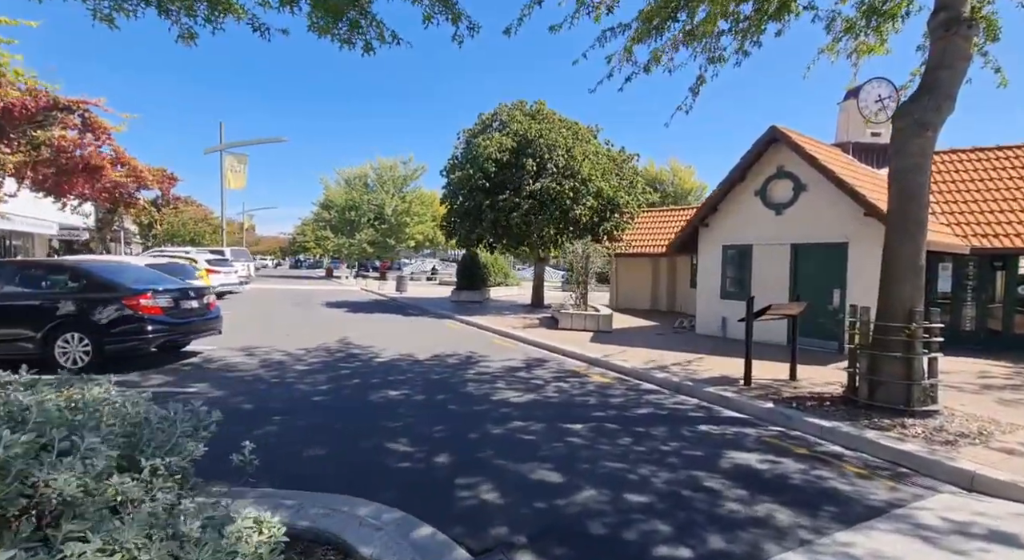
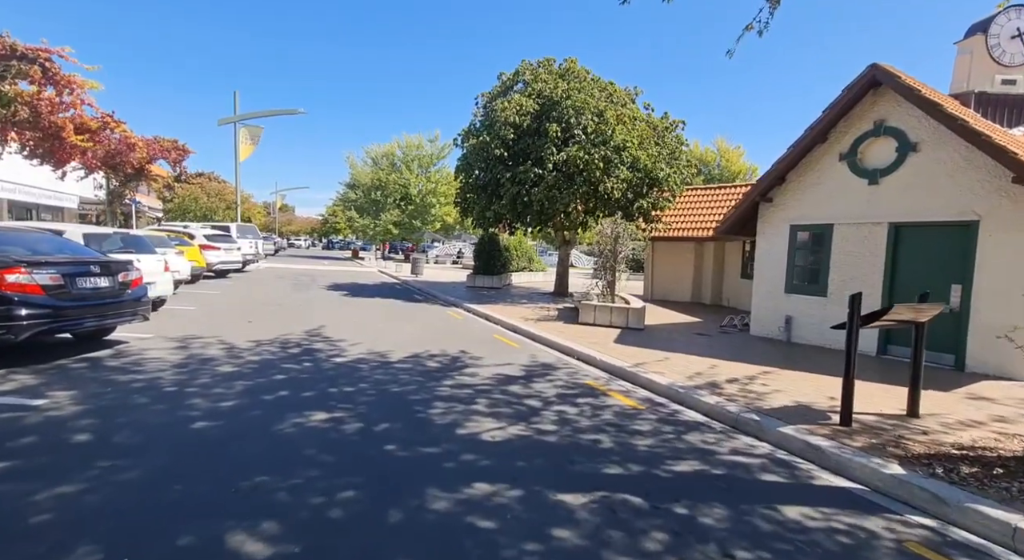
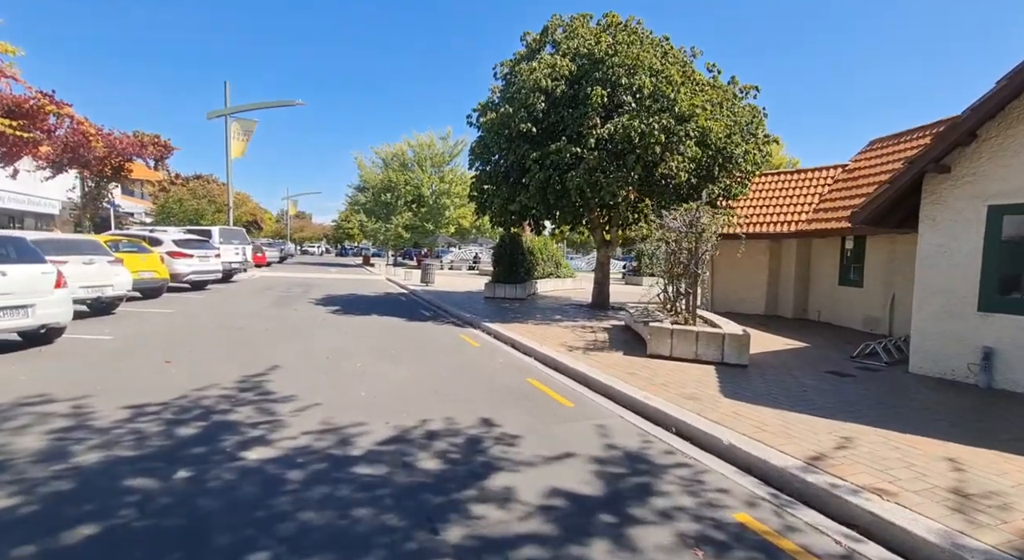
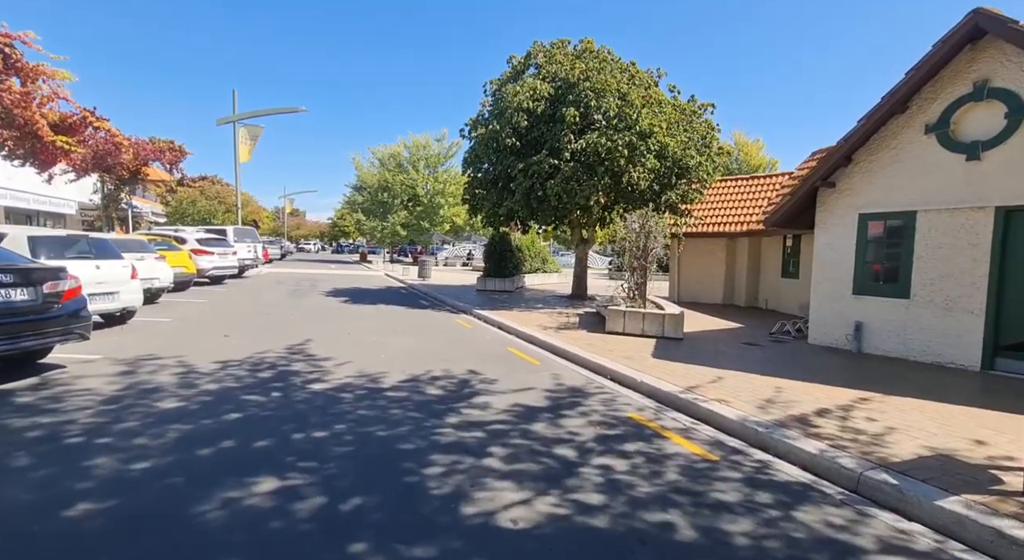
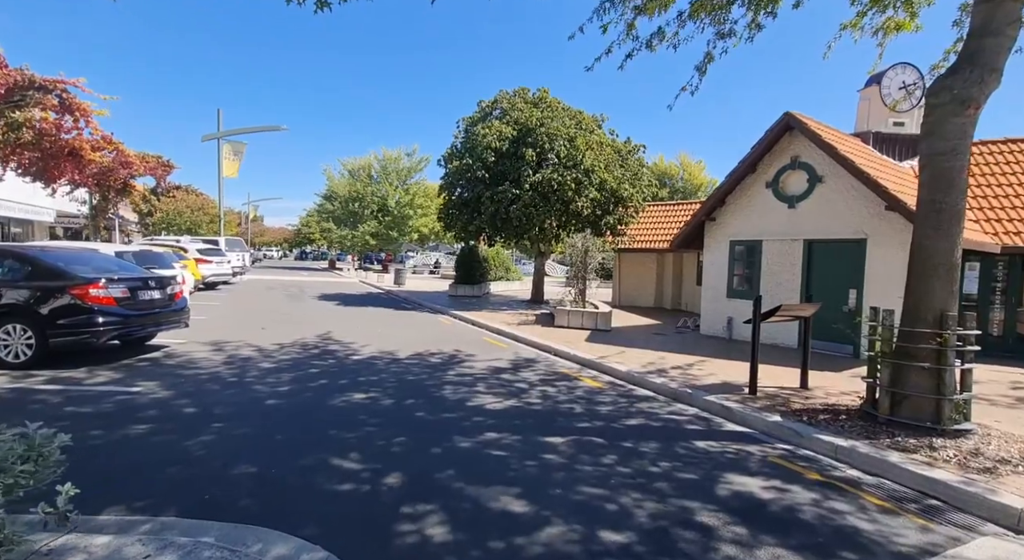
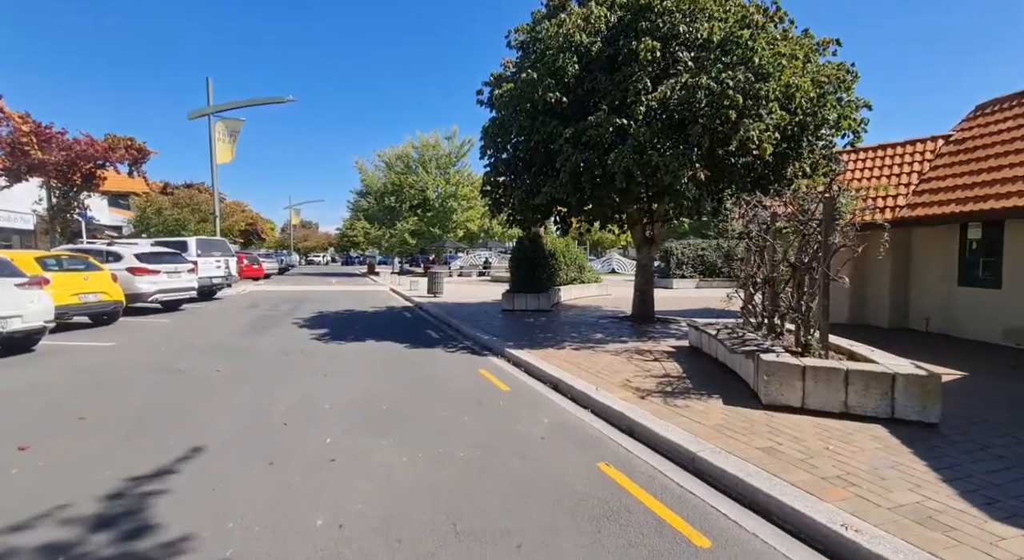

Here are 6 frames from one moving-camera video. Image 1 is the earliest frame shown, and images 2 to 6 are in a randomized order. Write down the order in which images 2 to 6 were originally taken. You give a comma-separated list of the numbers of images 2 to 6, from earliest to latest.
5, 2, 4, 3, 6
